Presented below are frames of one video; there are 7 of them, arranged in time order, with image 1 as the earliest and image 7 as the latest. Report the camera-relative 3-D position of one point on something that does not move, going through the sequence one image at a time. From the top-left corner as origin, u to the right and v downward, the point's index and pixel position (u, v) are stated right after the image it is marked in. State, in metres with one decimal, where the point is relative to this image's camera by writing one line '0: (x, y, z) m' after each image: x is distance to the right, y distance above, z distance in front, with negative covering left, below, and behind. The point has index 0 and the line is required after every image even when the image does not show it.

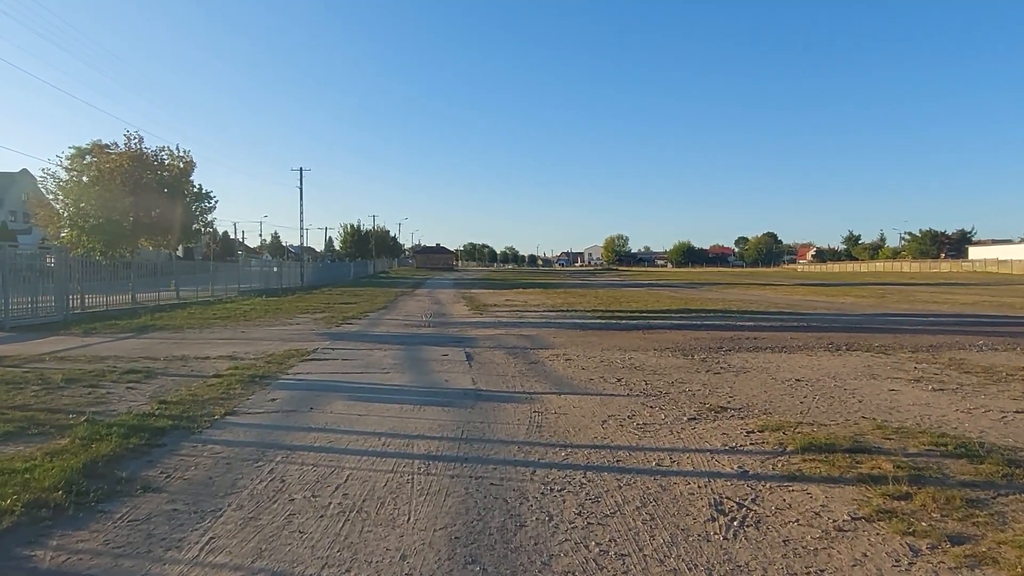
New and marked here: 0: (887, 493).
0: (+3.0, -1.6, +5.8) m
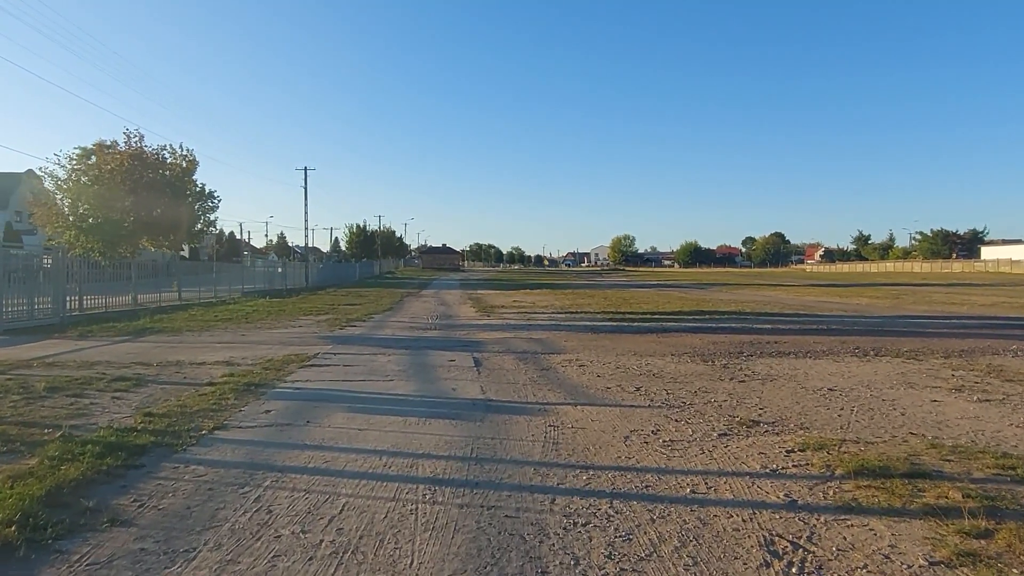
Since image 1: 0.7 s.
0: (+3.1, -1.7, +5.1) m
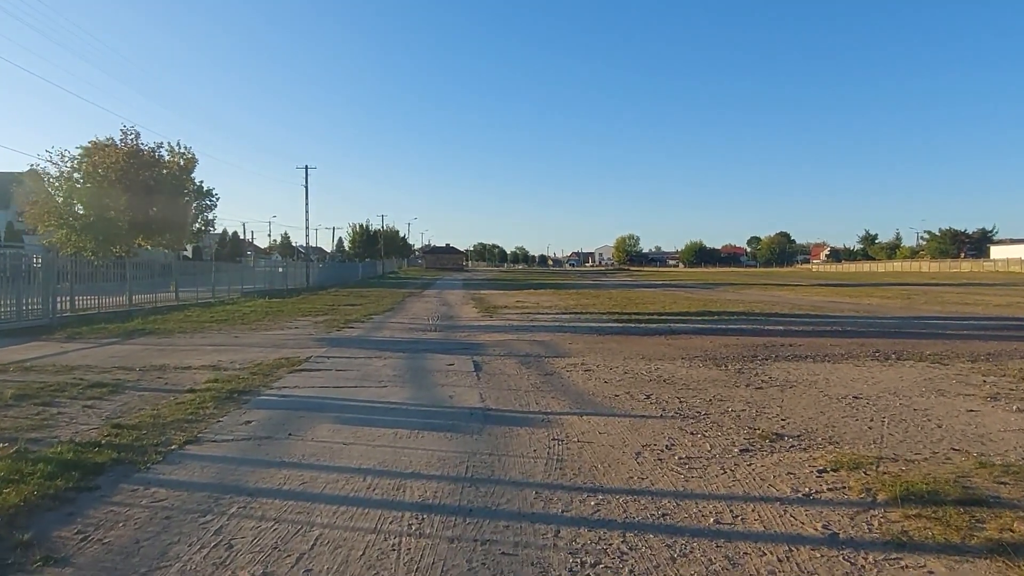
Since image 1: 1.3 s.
0: (+3.1, -1.7, +4.3) m
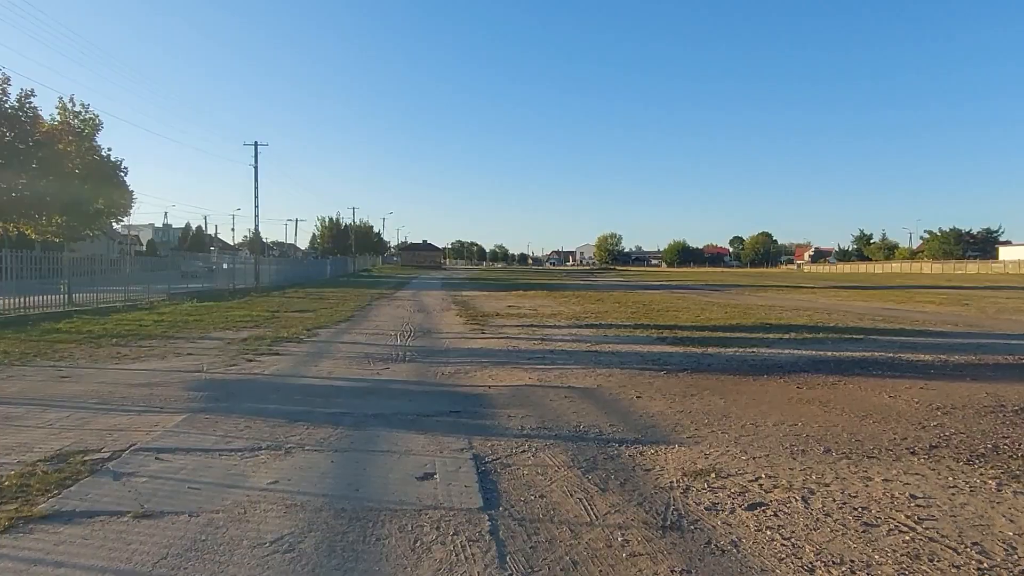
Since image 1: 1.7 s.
0: (+3.8, -1.9, -3.3) m
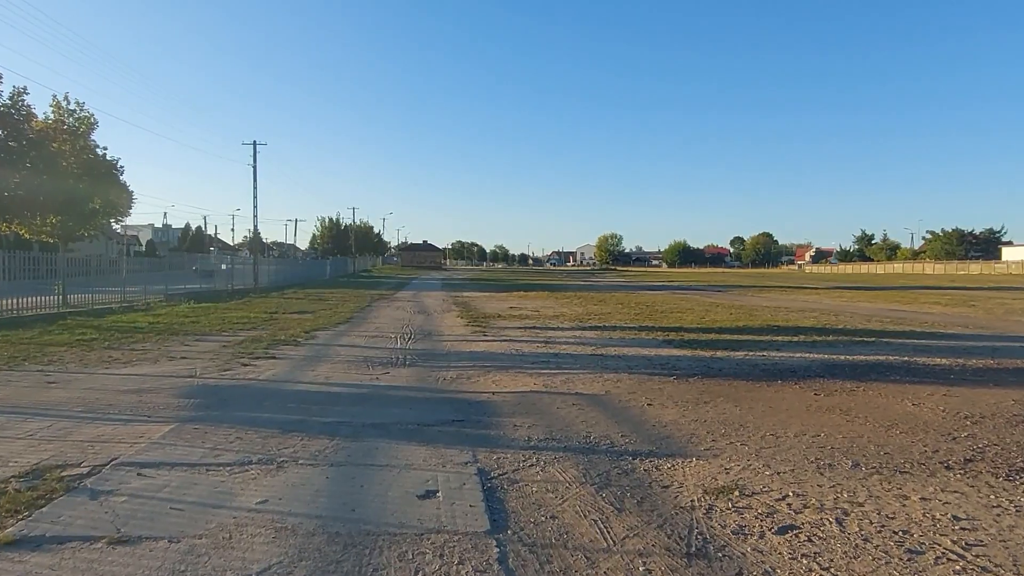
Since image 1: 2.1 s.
0: (+3.9, -1.9, -3.7) m
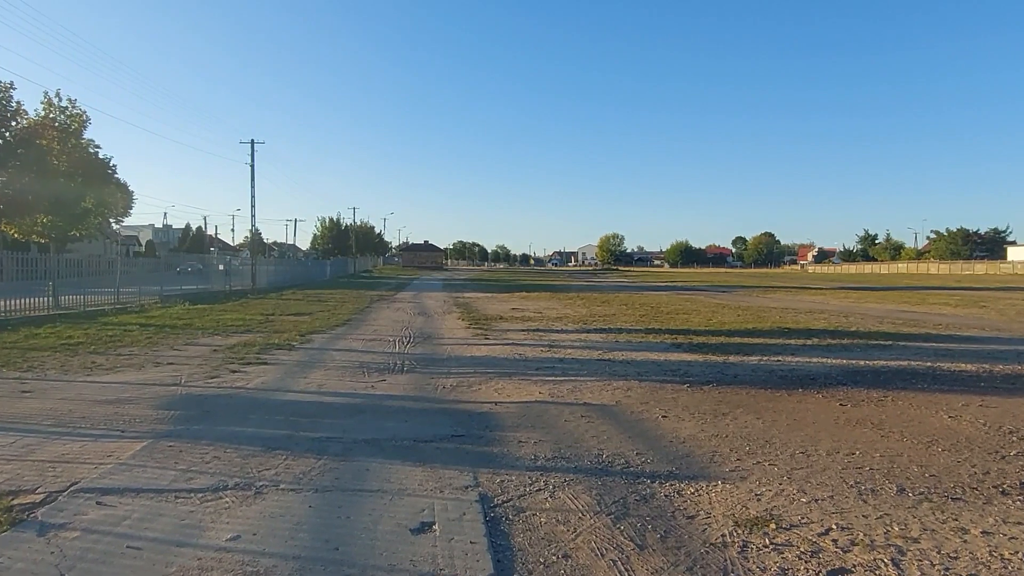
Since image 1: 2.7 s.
0: (+3.9, -1.9, -4.4) m
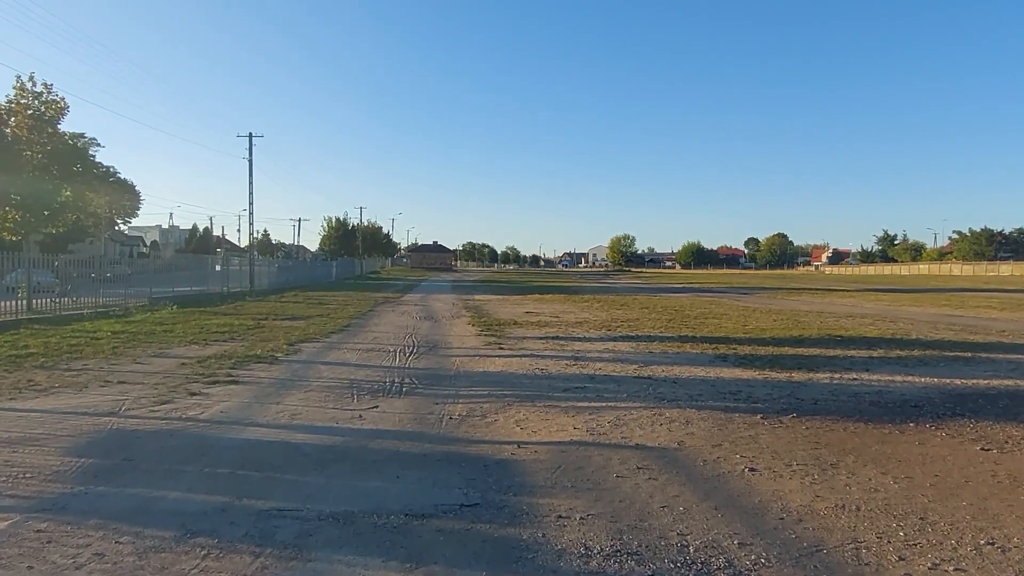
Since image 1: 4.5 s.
0: (+4.0, -1.9, -6.9) m
